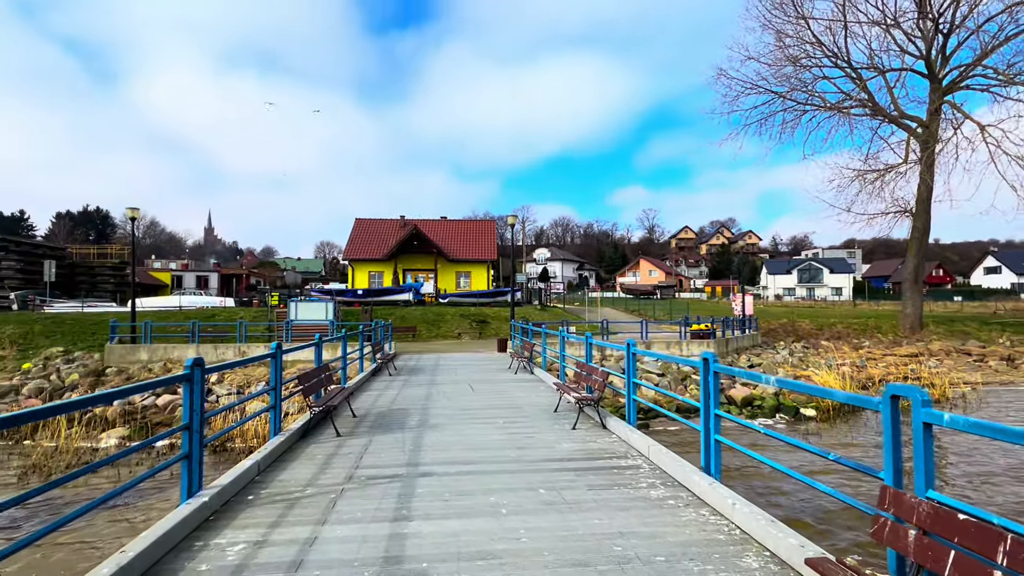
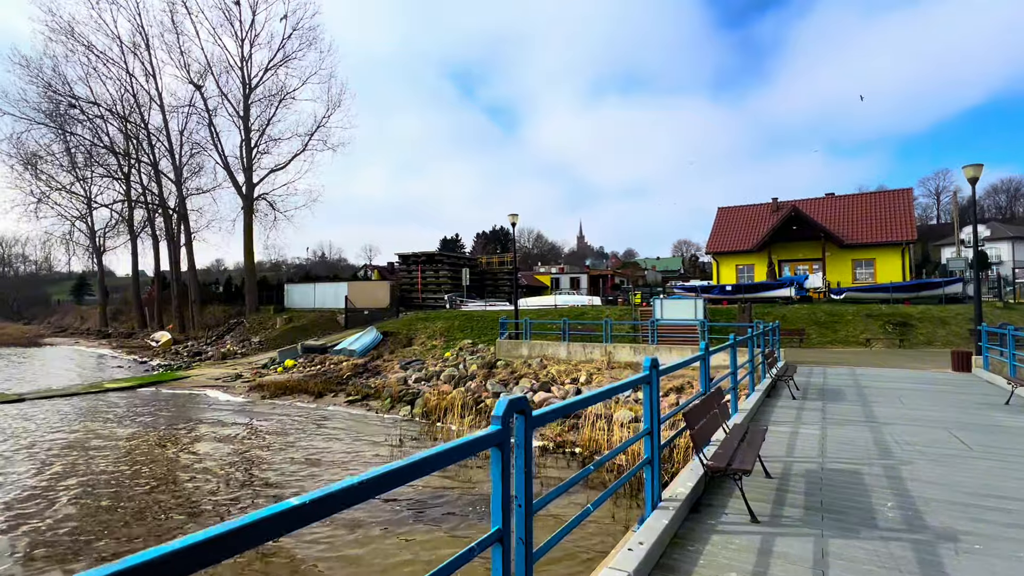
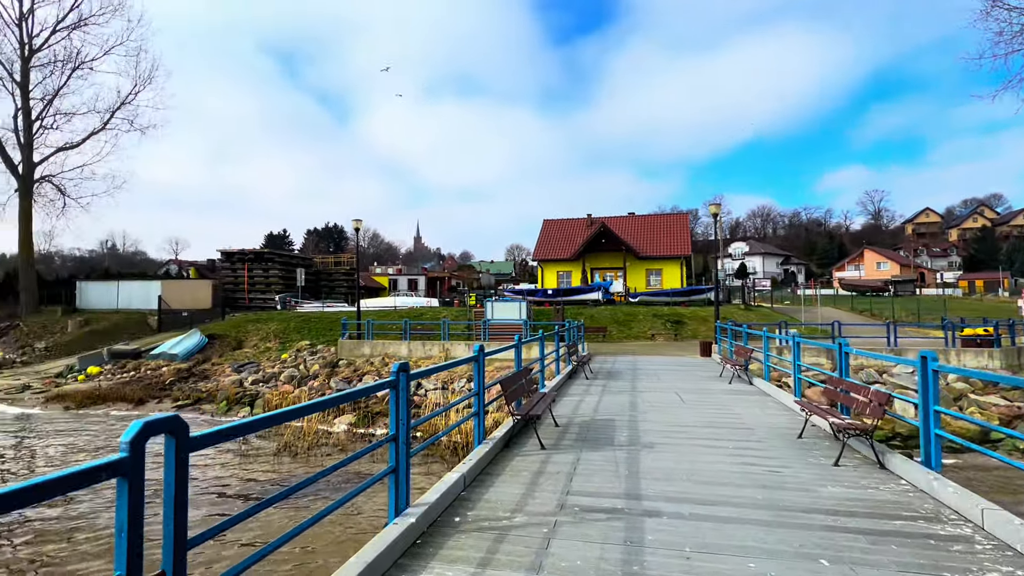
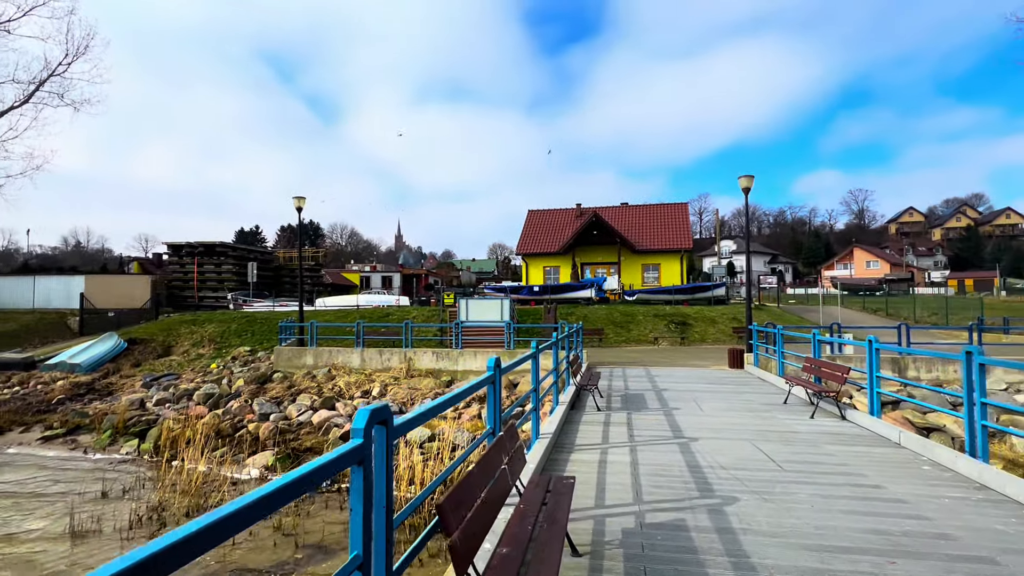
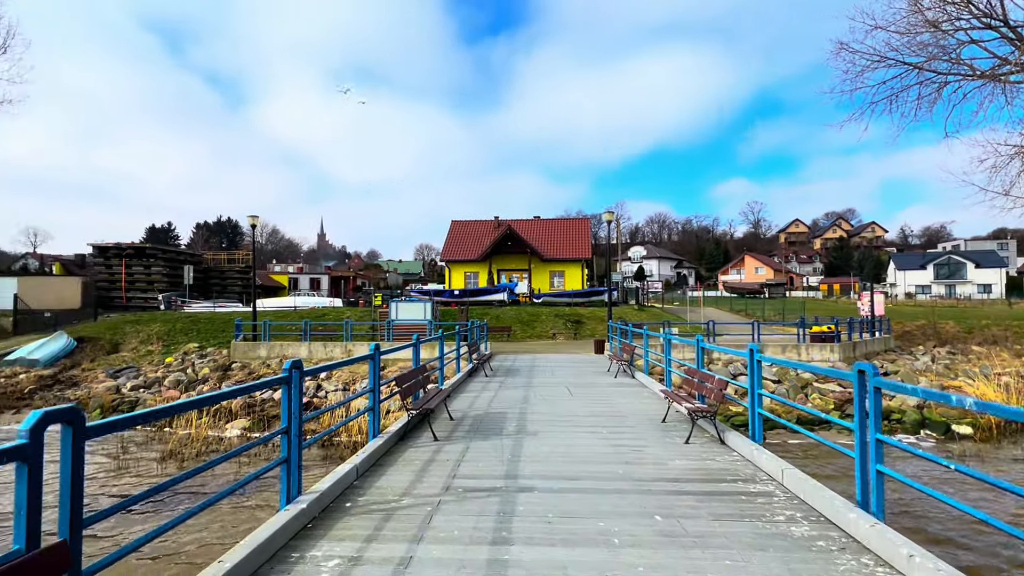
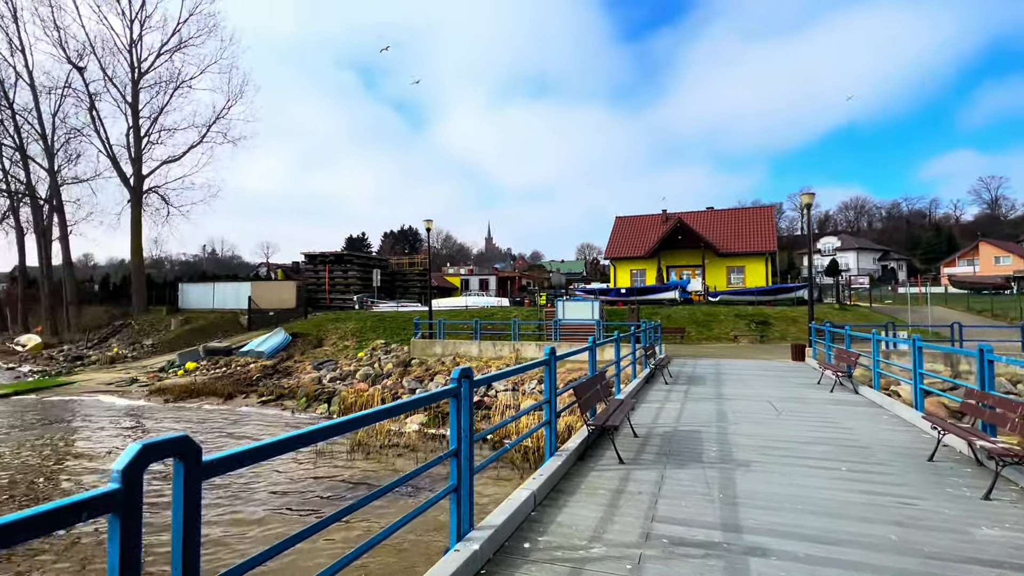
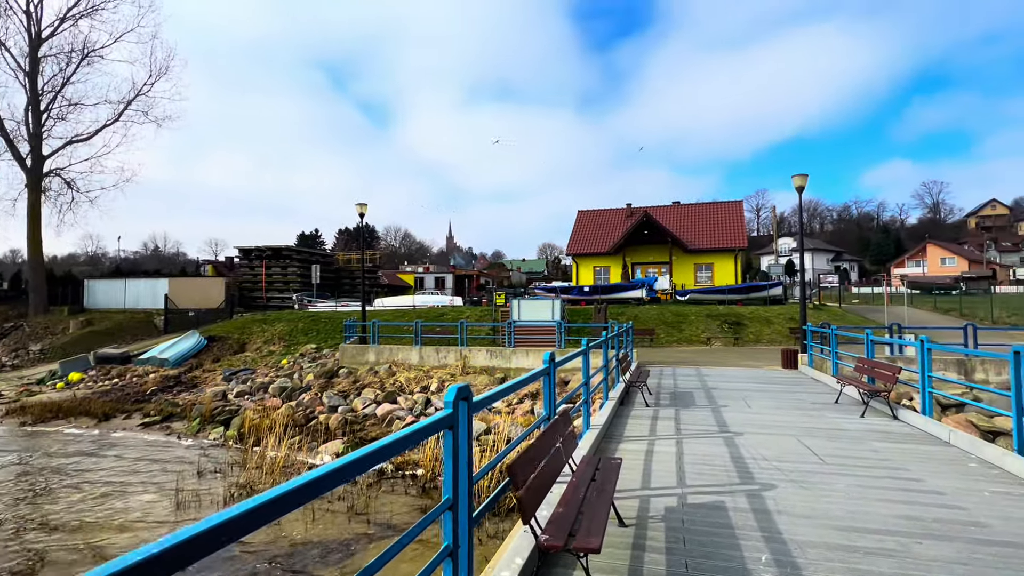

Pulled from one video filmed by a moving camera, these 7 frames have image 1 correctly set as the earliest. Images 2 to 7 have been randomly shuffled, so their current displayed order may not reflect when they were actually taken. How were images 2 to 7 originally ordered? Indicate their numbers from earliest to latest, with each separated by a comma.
5, 3, 6, 2, 7, 4
